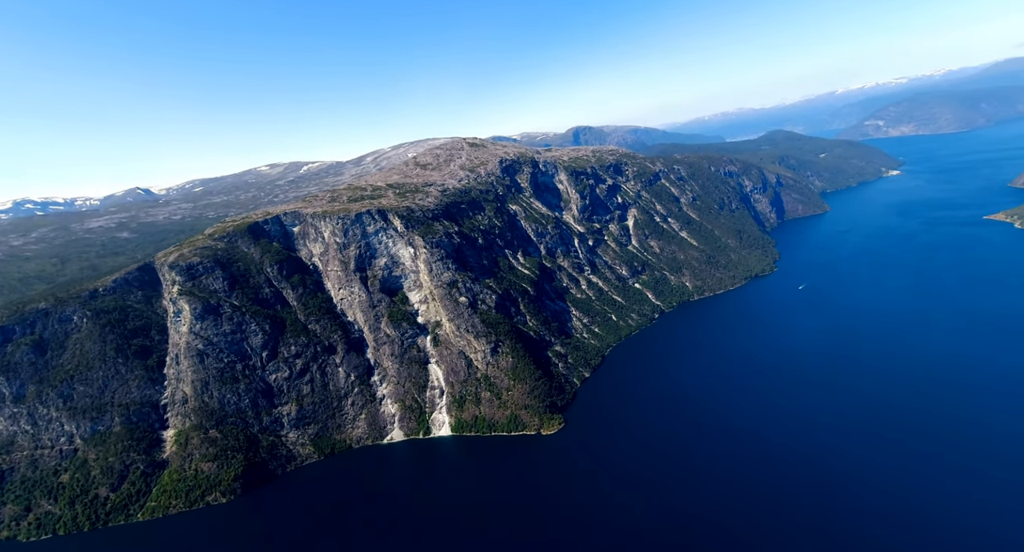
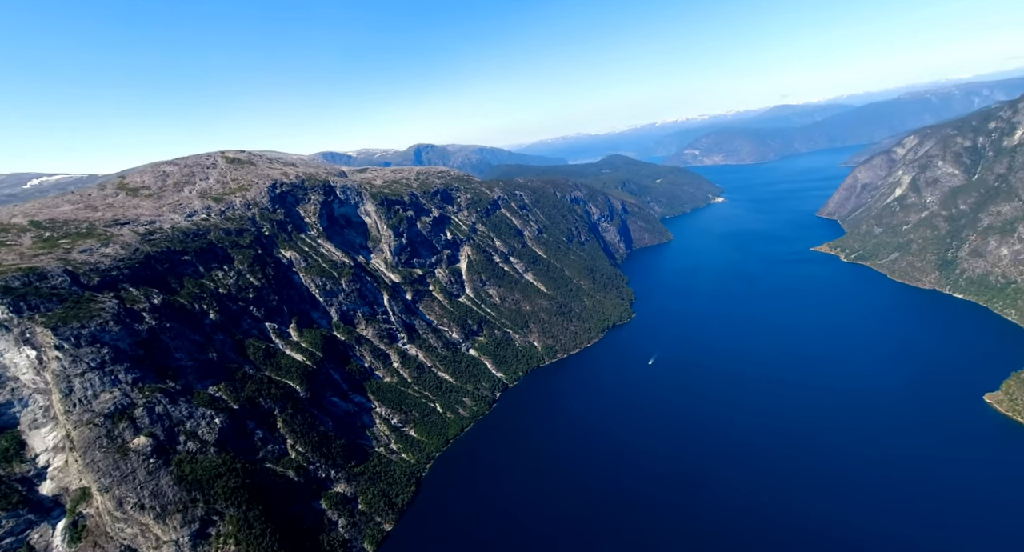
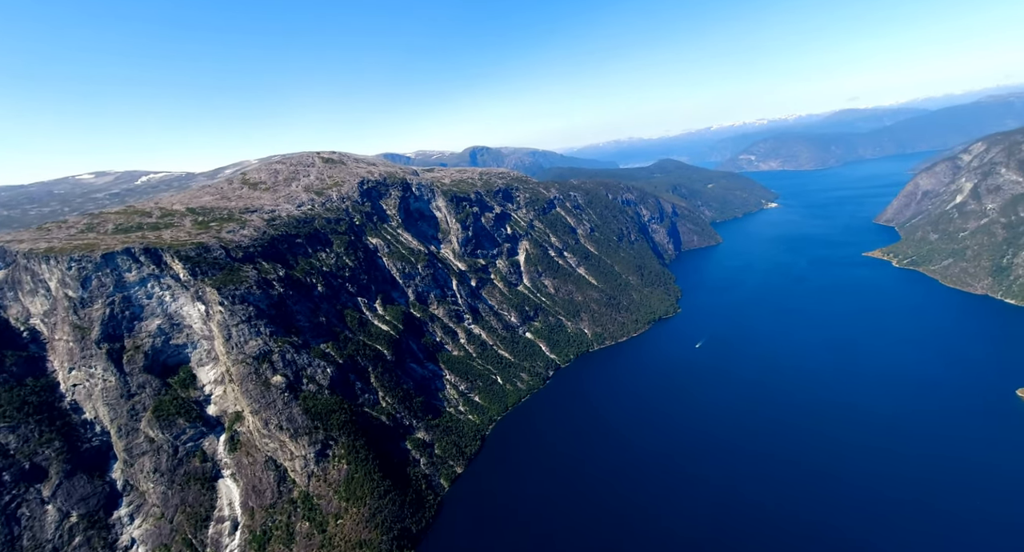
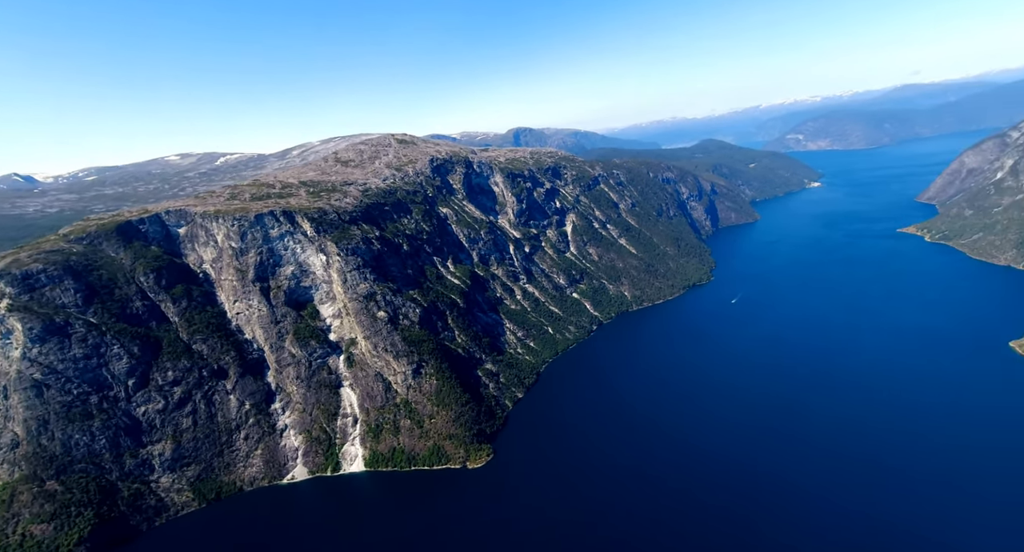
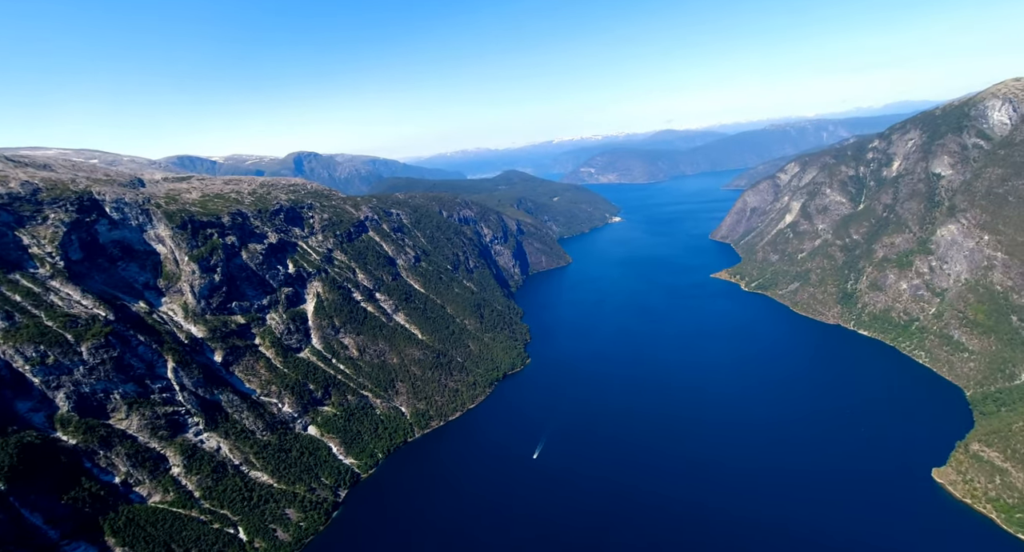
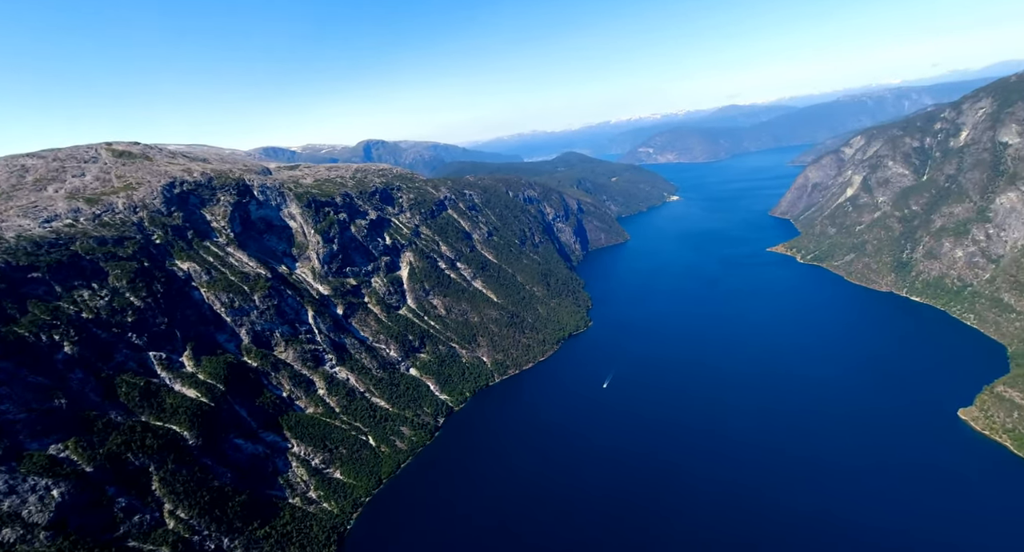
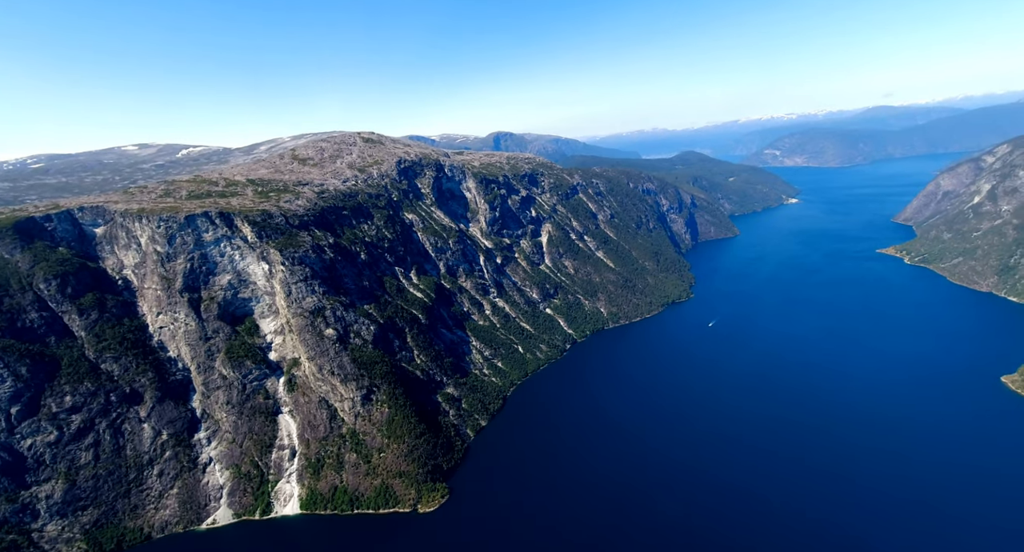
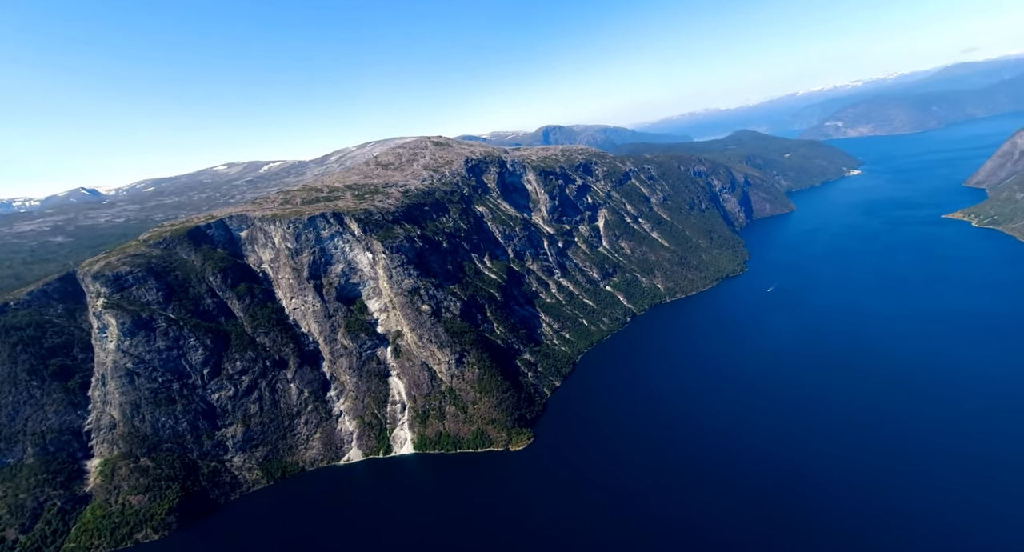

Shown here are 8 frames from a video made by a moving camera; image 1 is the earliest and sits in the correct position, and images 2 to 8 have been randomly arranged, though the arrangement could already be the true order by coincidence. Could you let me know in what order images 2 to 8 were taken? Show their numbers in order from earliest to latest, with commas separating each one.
8, 4, 7, 3, 2, 6, 5
